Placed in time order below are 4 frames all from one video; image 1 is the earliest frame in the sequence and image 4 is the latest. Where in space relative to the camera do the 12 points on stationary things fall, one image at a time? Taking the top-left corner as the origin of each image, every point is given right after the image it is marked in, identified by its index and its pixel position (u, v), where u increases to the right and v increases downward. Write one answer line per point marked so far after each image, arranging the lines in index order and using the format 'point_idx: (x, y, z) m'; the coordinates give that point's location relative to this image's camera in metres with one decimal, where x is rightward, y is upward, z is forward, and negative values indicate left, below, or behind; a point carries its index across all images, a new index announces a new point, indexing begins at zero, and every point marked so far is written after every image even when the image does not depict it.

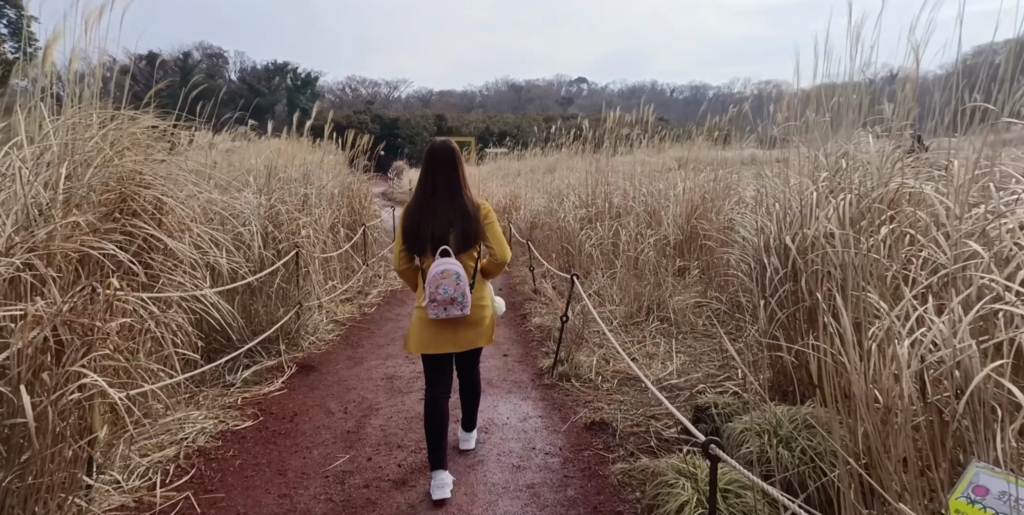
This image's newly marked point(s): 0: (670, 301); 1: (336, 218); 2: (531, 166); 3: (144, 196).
0: (+1.1, -0.3, +4.8) m
1: (-1.8, +0.4, +7.0) m
2: (+0.4, +1.8, +13.8) m
3: (-1.7, +0.3, +3.1) m
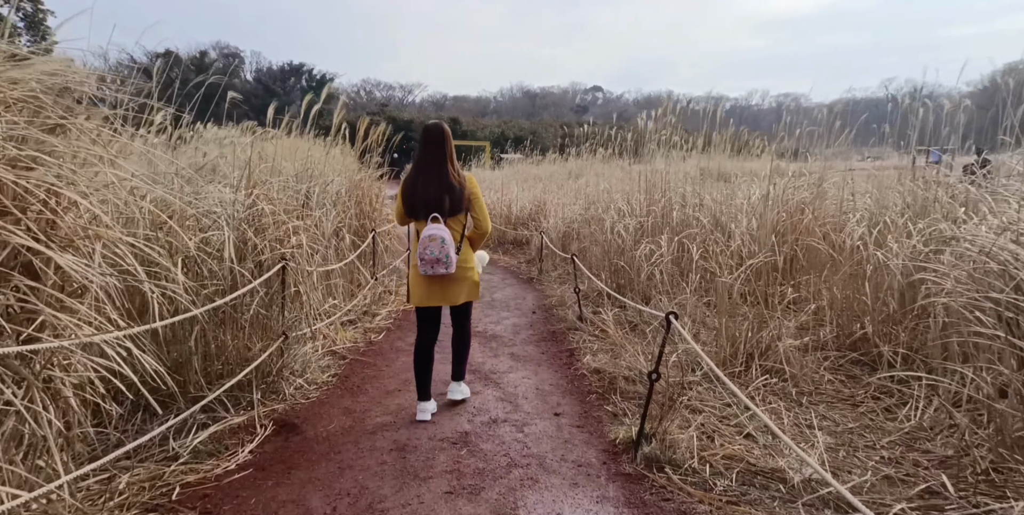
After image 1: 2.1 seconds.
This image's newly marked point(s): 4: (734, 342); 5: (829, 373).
0: (+1.4, -0.5, +3.6) m
1: (-1.5, +0.3, +5.8) m
2: (+0.8, +1.6, +12.6) m
3: (-1.4, +0.2, +2.0) m
4: (+1.2, -0.5, +3.7) m
5: (+1.7, -0.6, +3.6) m
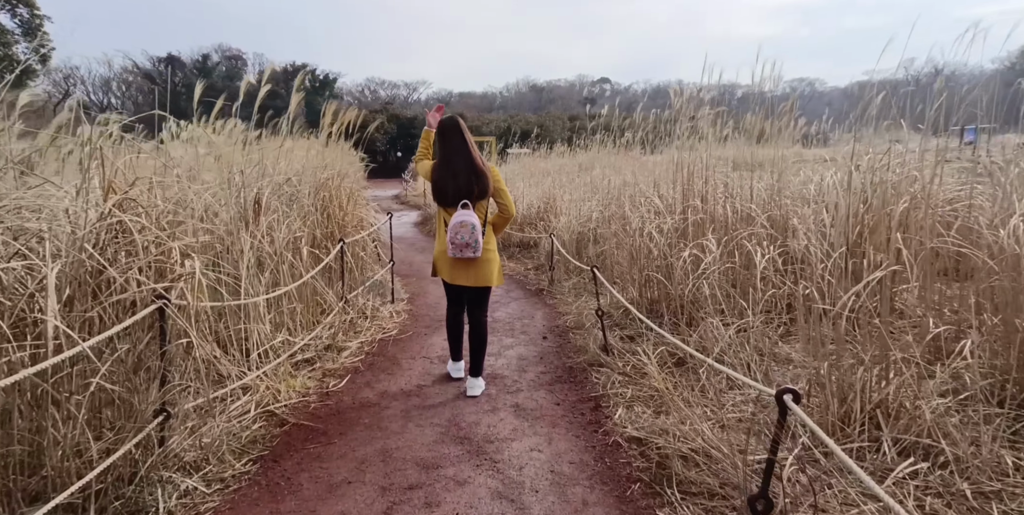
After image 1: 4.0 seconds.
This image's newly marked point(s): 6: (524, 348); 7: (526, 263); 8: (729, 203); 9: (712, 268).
0: (+1.4, -0.5, +2.4) m
1: (-1.5, +0.2, +4.6) m
2: (+0.9, +1.6, +11.4) m
3: (-1.5, +0.1, +0.7) m
4: (+1.2, -0.5, +2.5) m
5: (+1.7, -0.7, +2.3) m
6: (+0.1, -0.6, +4.5) m
7: (+0.2, -0.1, +8.2) m
8: (+1.5, +0.4, +4.6) m
9: (+1.1, -0.1, +3.8) m
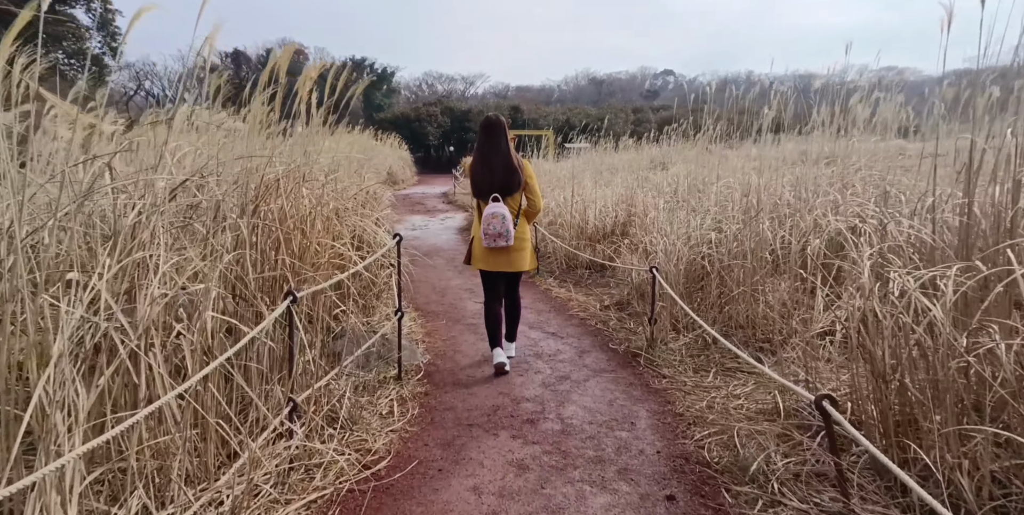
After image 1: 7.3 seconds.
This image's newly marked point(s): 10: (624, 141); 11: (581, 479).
0: (+1.6, -0.8, -0.1) m
1: (-1.1, -0.1, +2.3) m
2: (+1.8, +1.3, +8.9) m
3: (-1.4, -0.2, -1.5) m
4: (+1.4, -0.8, 0.0) m
5: (+1.8, -1.0, -0.2) m
6: (+0.4, -0.9, +2.1) m
7: (+0.8, -0.3, +5.8) m
8: (+1.8, +0.1, +2.1) m
9: (+1.4, -0.4, +1.4) m
10: (+1.9, +1.9, +10.7) m
11: (+0.3, -0.8, +2.6) m
